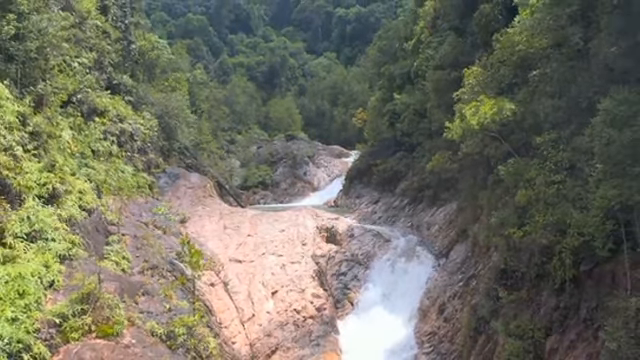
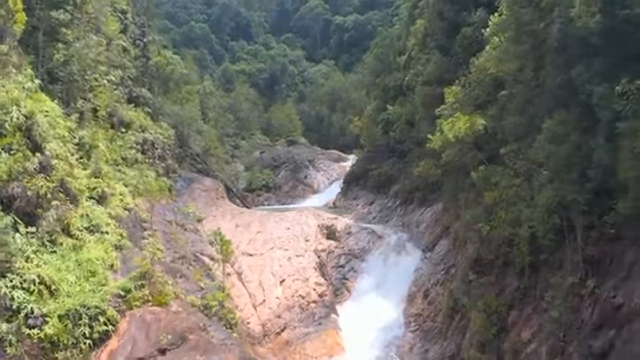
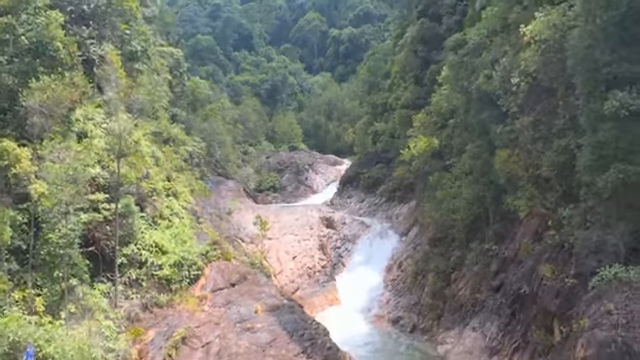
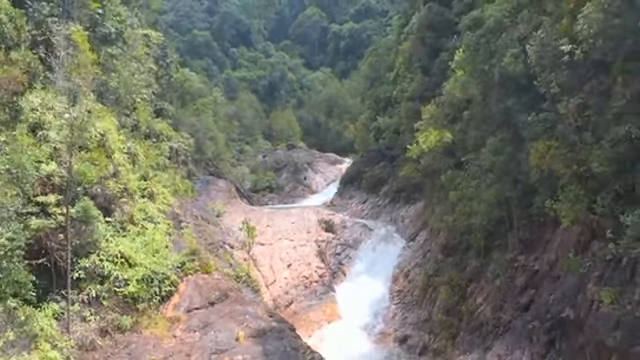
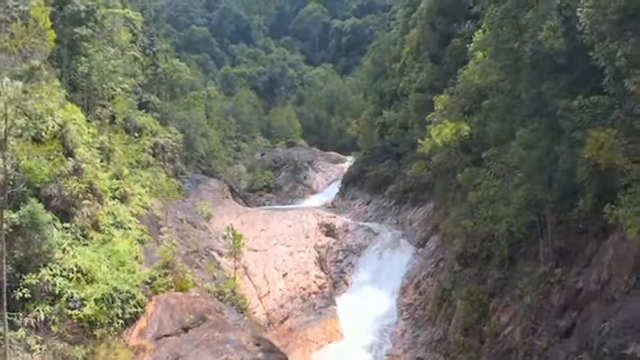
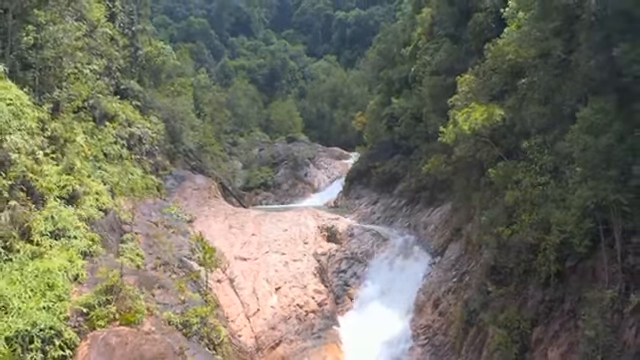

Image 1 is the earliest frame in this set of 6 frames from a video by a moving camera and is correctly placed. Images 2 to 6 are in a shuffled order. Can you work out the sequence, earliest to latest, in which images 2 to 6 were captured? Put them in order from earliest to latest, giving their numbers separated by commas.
6, 2, 5, 4, 3
